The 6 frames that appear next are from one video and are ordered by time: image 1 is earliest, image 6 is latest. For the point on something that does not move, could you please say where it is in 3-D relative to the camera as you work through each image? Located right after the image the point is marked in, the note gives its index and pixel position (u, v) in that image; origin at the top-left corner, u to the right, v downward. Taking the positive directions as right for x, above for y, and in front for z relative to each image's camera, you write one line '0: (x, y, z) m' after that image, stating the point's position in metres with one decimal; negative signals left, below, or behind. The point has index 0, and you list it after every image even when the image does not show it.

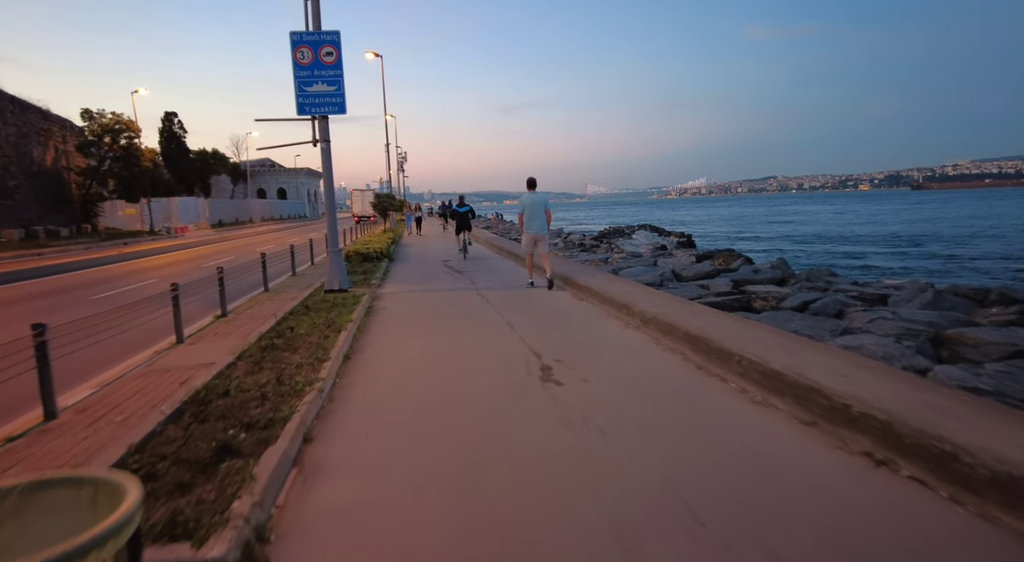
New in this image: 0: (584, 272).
0: (+1.2, +0.3, +13.1) m
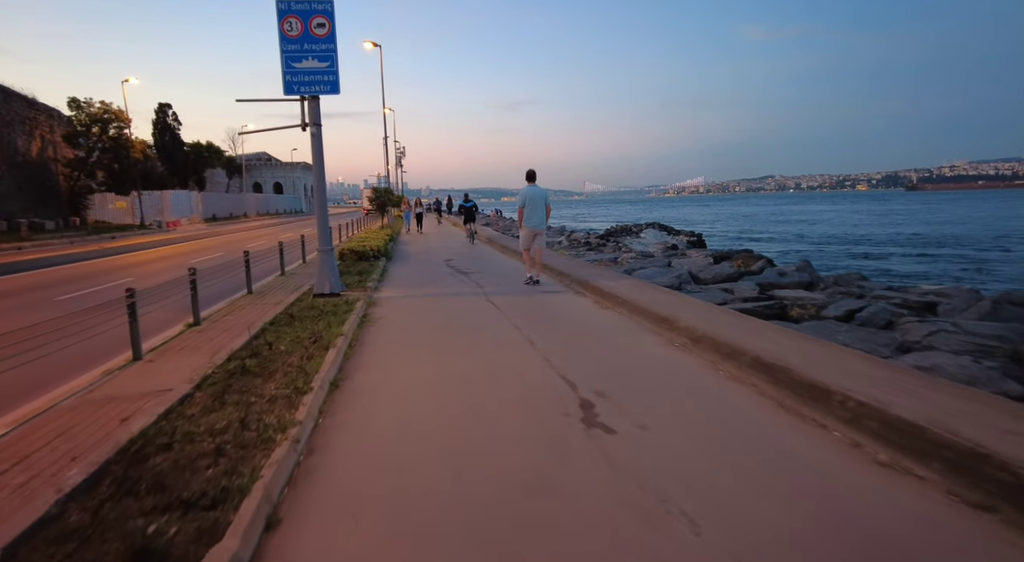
0: (+1.5, +0.3, +11.9) m
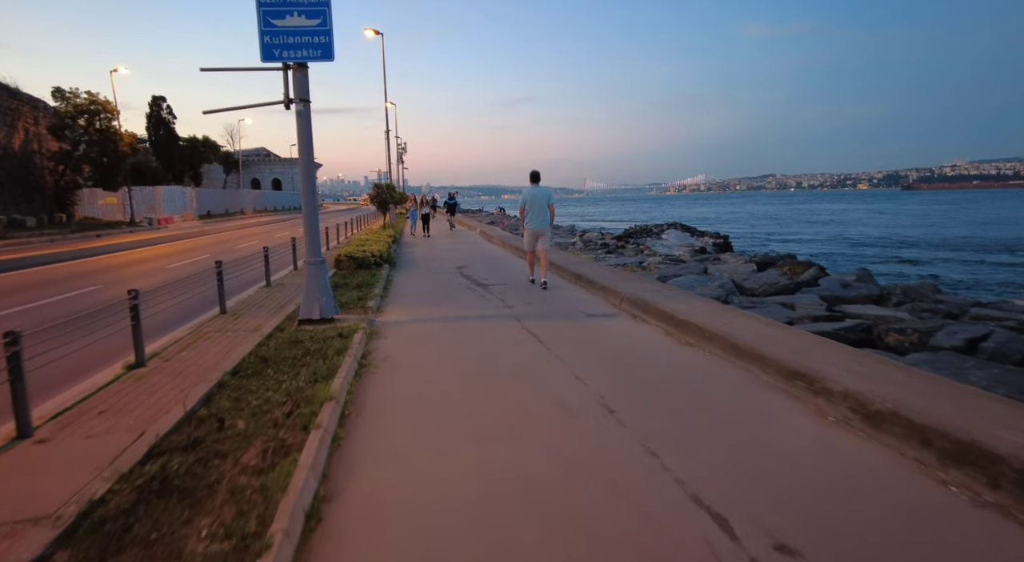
0: (+2.0, 0.0, +9.8) m
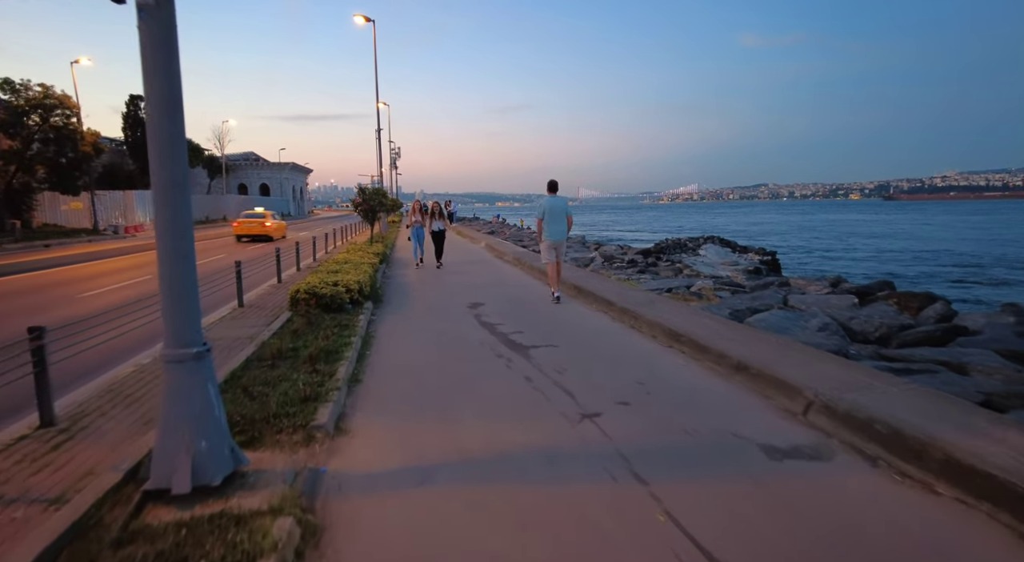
0: (+2.7, -0.8, +5.7) m
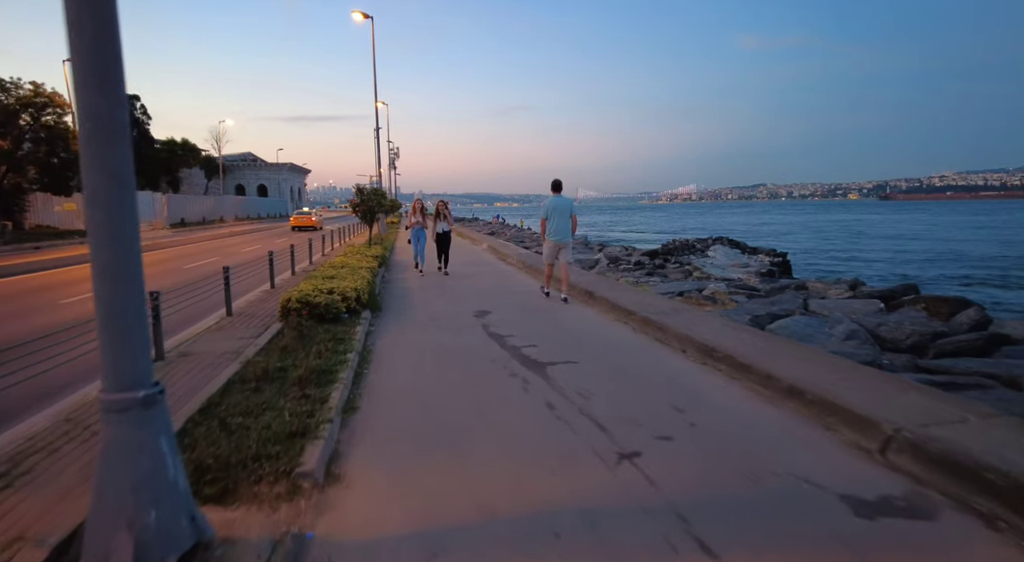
0: (+2.9, -0.9, +5.0) m
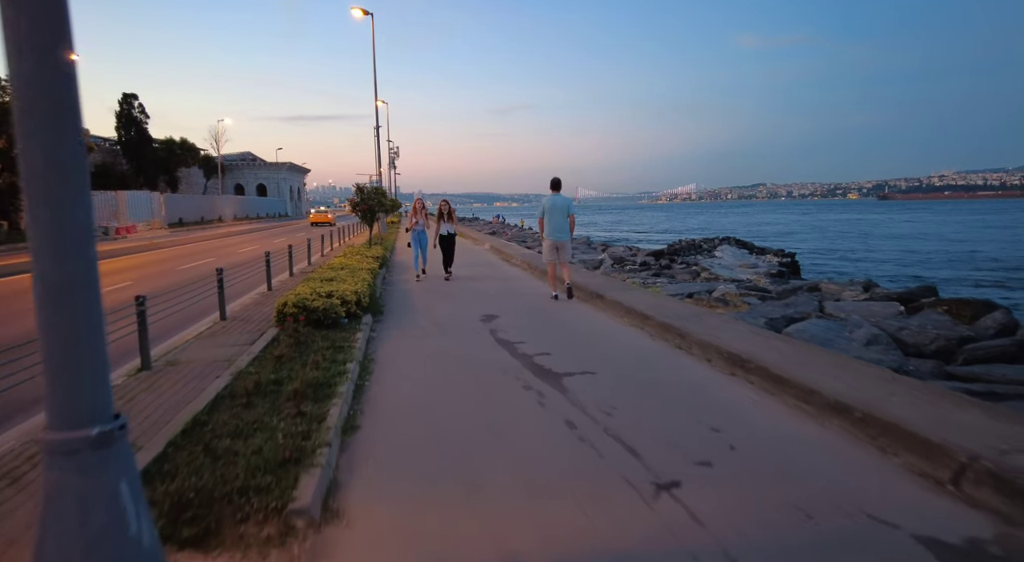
0: (+3.0, -0.9, +4.5) m
